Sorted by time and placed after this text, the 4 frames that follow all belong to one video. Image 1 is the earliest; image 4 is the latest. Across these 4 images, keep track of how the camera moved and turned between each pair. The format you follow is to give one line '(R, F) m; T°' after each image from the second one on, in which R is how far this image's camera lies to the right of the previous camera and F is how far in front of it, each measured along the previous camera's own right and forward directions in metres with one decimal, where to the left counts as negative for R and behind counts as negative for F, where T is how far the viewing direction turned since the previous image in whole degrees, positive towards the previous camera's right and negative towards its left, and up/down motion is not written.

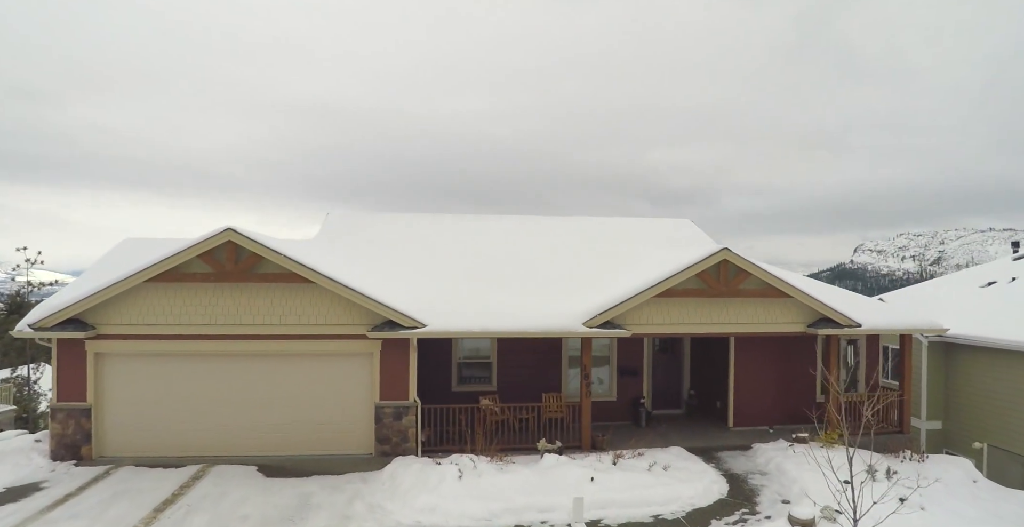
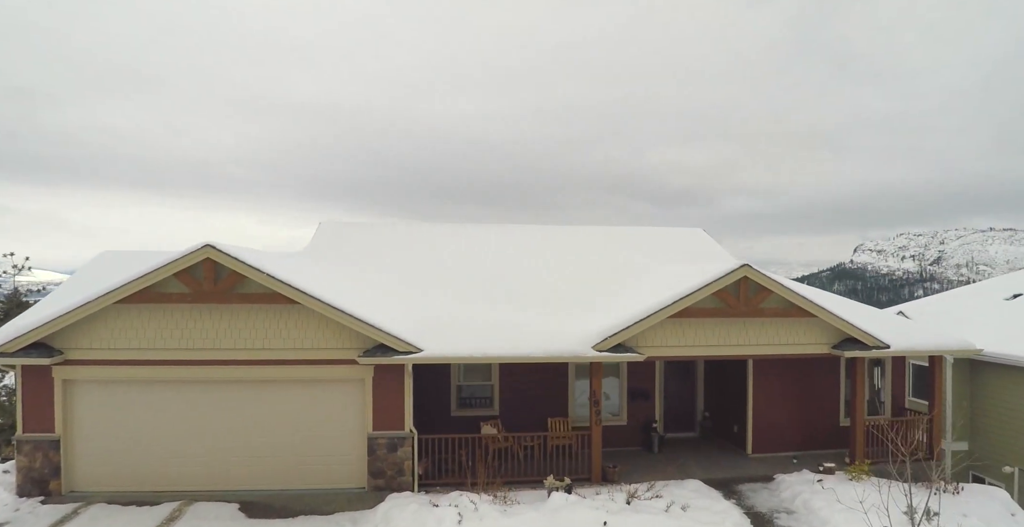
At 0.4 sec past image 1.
(-0.1, +0.9) m; 0°
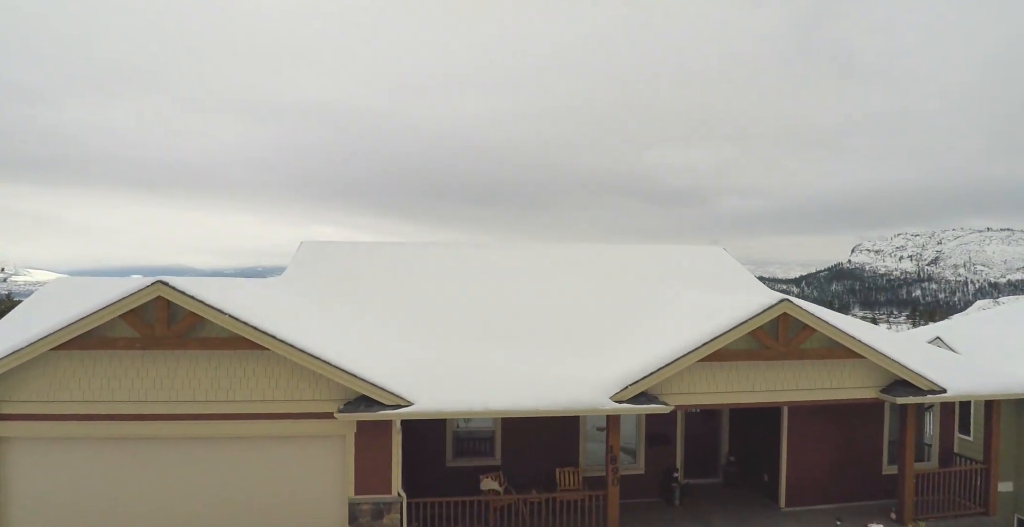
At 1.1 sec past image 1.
(-0.1, +1.4) m; 0°
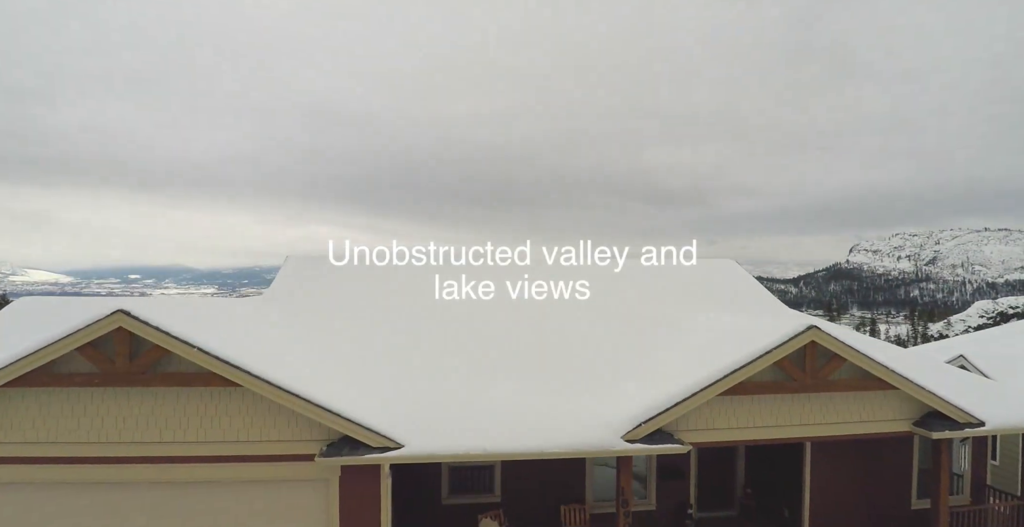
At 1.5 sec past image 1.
(0.0, +0.8) m; 0°
